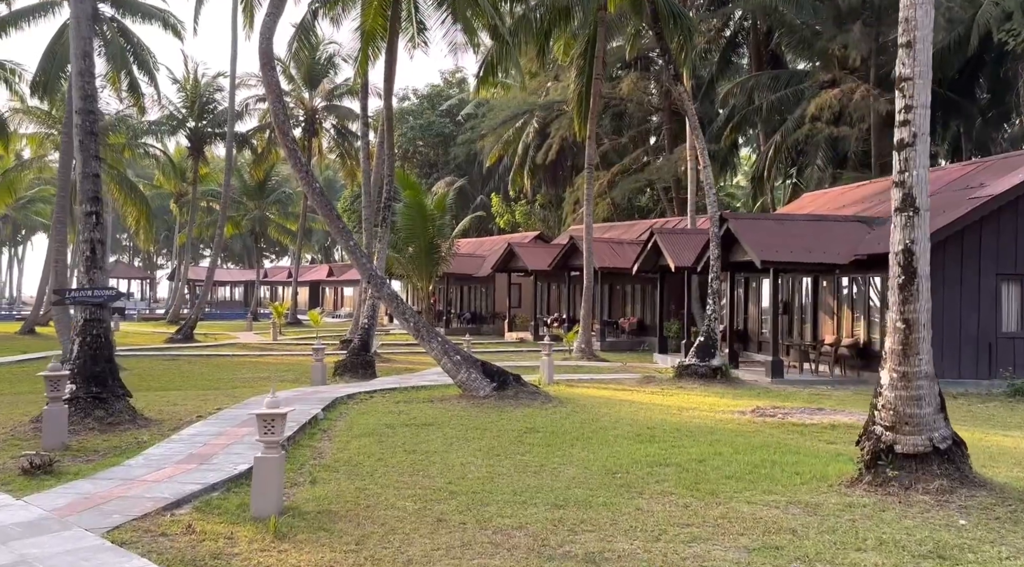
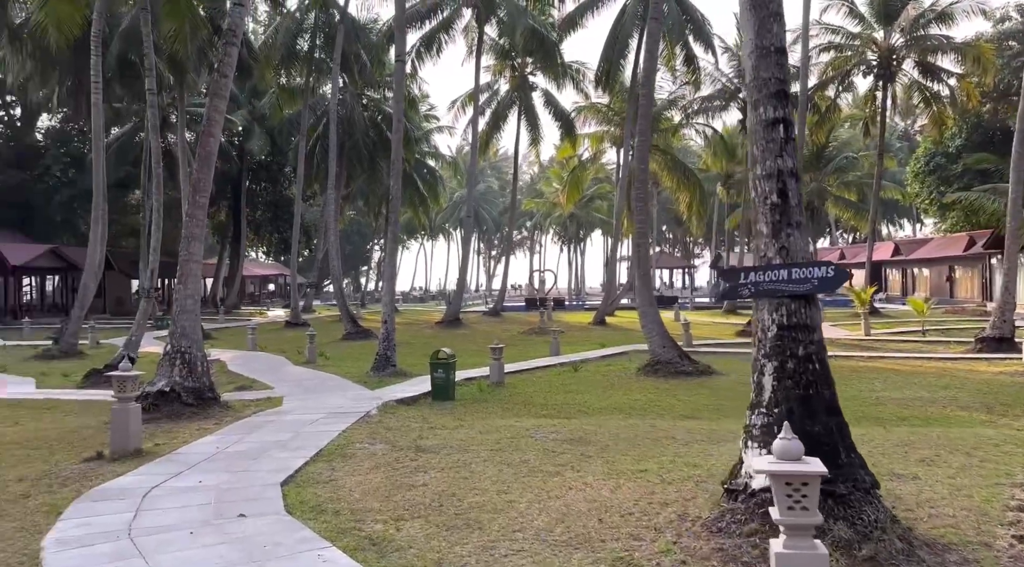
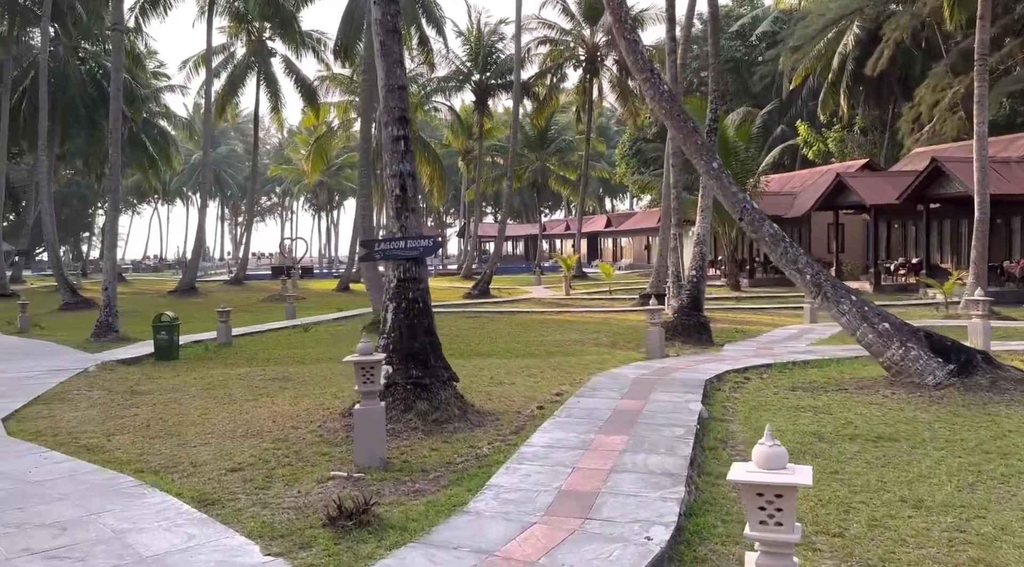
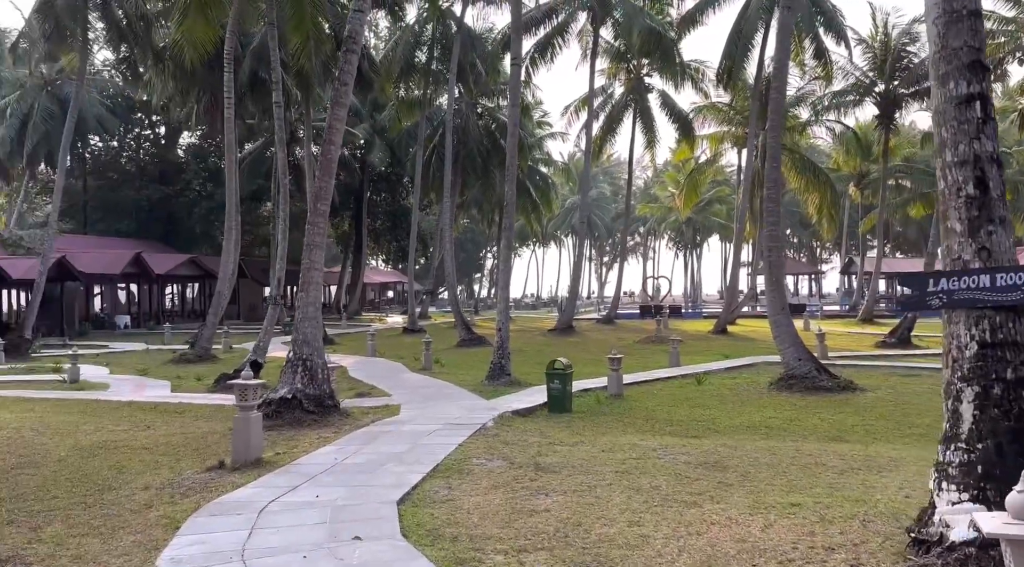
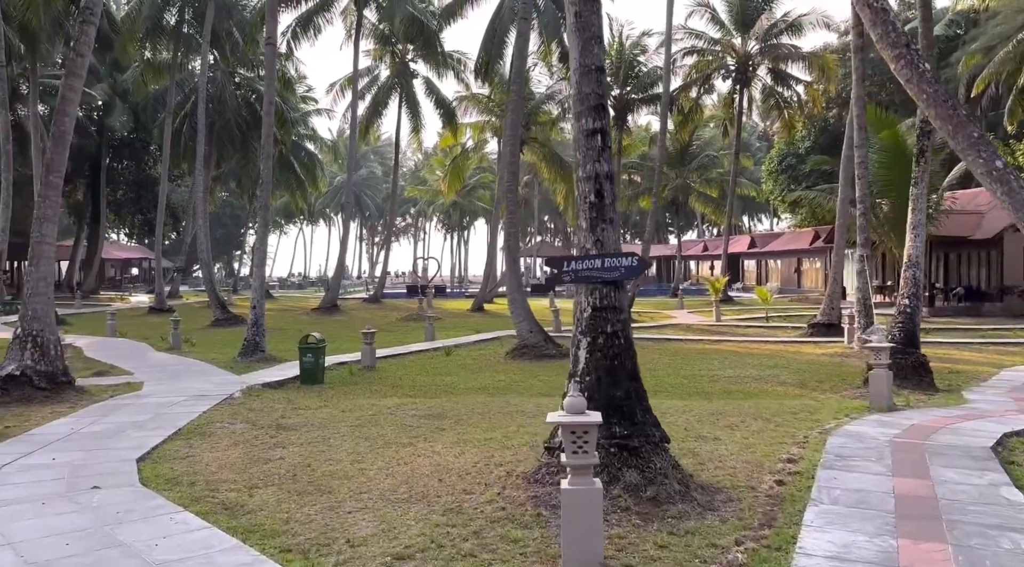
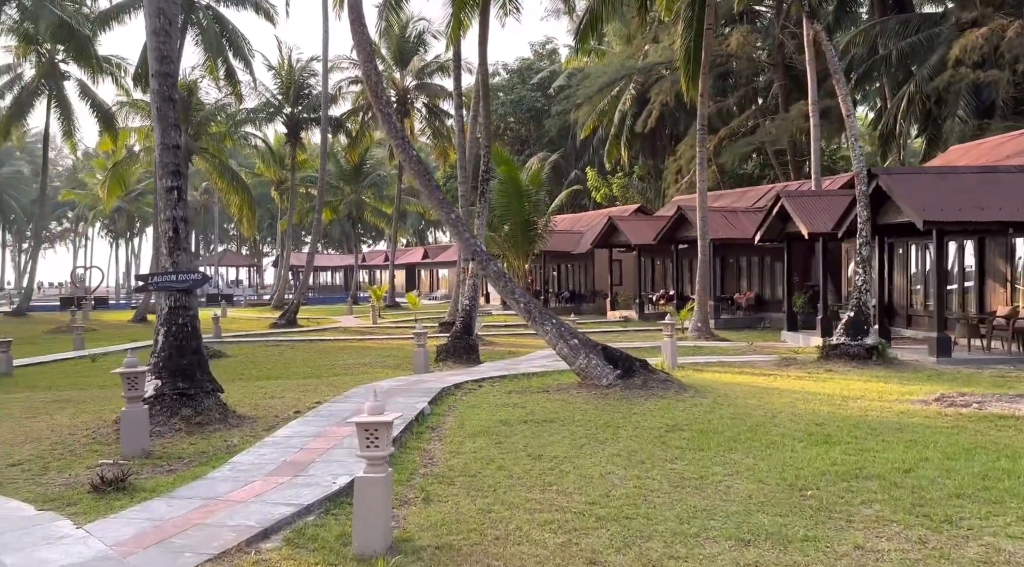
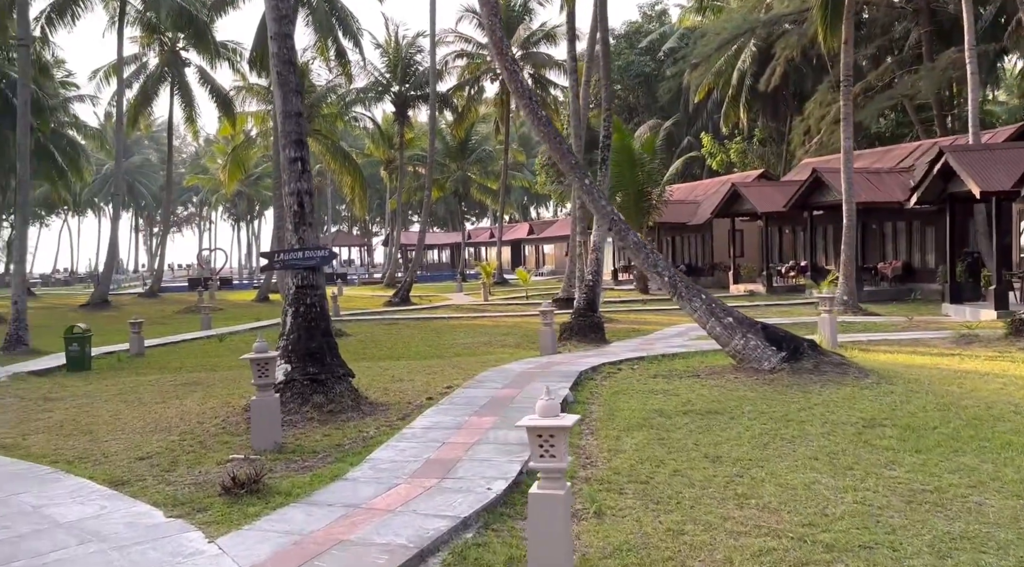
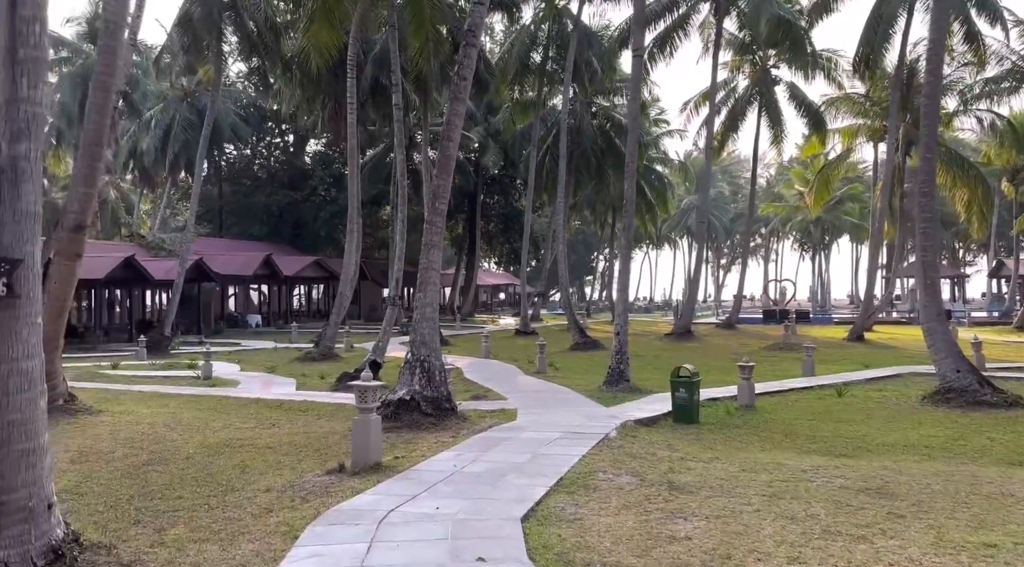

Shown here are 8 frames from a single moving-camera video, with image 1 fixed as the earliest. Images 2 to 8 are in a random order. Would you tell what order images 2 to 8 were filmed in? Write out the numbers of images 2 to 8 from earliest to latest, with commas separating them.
6, 7, 3, 5, 2, 4, 8
